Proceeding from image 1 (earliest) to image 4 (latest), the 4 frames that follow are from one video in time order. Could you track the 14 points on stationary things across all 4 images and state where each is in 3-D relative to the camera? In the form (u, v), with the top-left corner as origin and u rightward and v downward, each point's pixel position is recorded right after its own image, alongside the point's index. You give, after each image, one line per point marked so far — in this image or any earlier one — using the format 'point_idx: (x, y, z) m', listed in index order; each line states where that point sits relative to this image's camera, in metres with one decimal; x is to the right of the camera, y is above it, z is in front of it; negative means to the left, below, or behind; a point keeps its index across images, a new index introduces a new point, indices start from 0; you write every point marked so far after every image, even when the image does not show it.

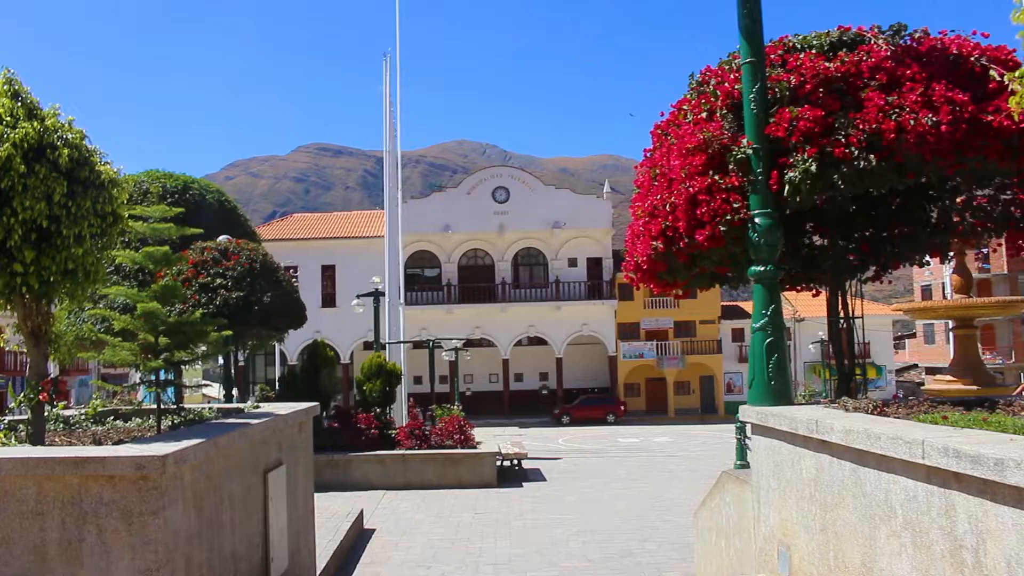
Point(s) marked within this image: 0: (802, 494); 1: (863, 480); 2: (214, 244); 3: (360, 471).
0: (+1.6, -1.2, +4.7) m
1: (+1.7, -0.9, +4.0) m
2: (-5.5, +0.8, +15.4) m
3: (-2.8, -3.3, +15.1) m
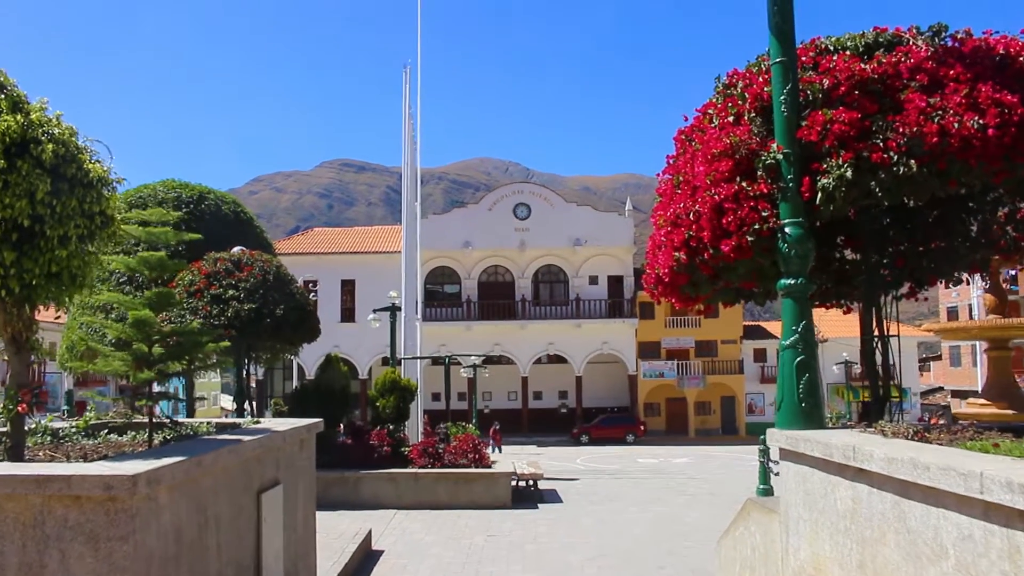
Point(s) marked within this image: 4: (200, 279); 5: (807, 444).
0: (+1.7, -1.2, +4.3) m
1: (+1.7, -1.0, +3.6) m
2: (-5.2, +0.6, +15.2) m
3: (-2.5, -3.6, +14.8) m
4: (-5.5, +0.2, +14.7) m
5: (+1.6, -0.9, +4.6) m
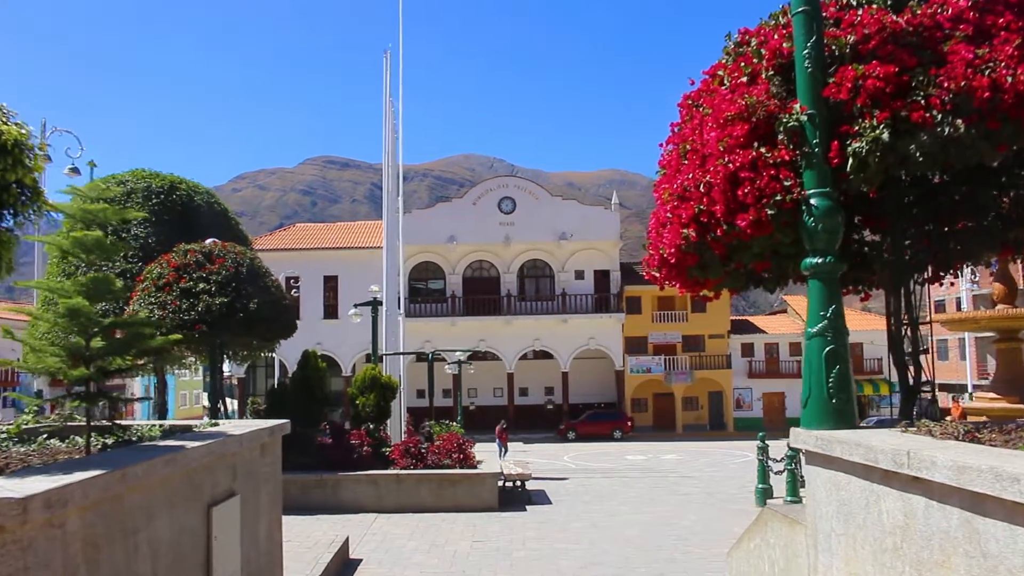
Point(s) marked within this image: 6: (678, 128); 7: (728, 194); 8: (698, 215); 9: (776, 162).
0: (+1.6, -1.1, +3.7) m
1: (+1.7, -0.9, +3.0) m
2: (-5.4, +0.7, +14.4) m
3: (-2.7, -3.4, +14.1) m
4: (-5.7, +0.3, +13.9) m
5: (+1.6, -0.8, +4.0) m
6: (+1.1, +1.1, +5.7) m
7: (+1.3, +0.5, +4.9) m
8: (+1.1, +0.4, +5.1) m
9: (+1.5, +0.7, +4.8) m
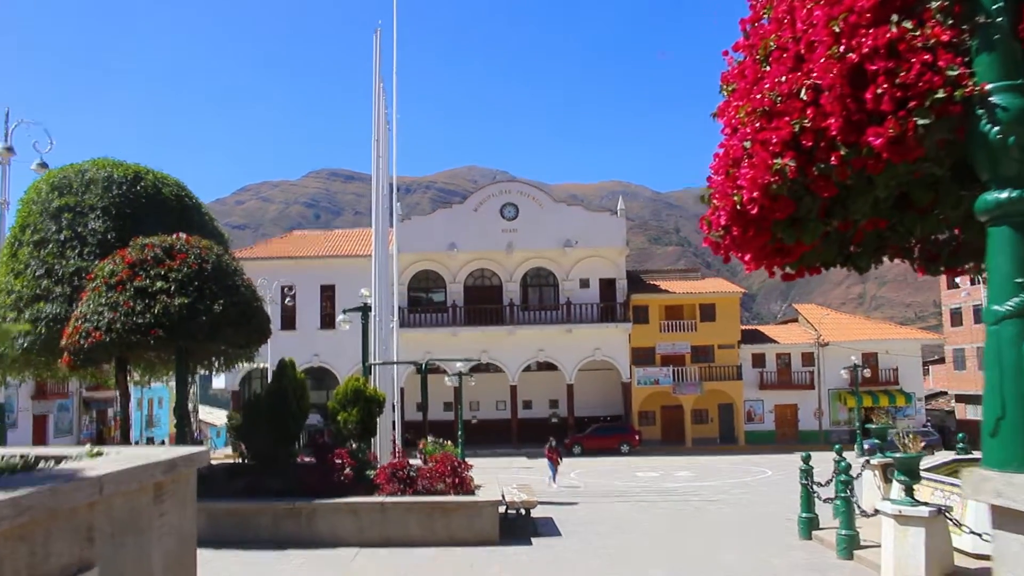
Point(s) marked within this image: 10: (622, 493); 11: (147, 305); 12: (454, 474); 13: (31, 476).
0: (+1.6, -1.0, +1.9) m
1: (+1.7, -0.7, +1.2) m
2: (-5.4, +0.7, +12.7) m
3: (-2.7, -3.4, +12.3) m
4: (-5.7, +0.3, +12.2) m
5: (+1.6, -0.6, +2.2) m
6: (+1.1, +1.2, +4.0) m
7: (+1.3, +0.7, +3.1) m
8: (+1.1, +0.6, +3.3) m
9: (+1.5, +0.9, +3.0) m
10: (+2.7, -4.9, +20.1) m
11: (-5.2, -0.3, +12.0) m
12: (-0.9, -2.9, +13.4) m
13: (-1.9, -0.7, +3.3) m
